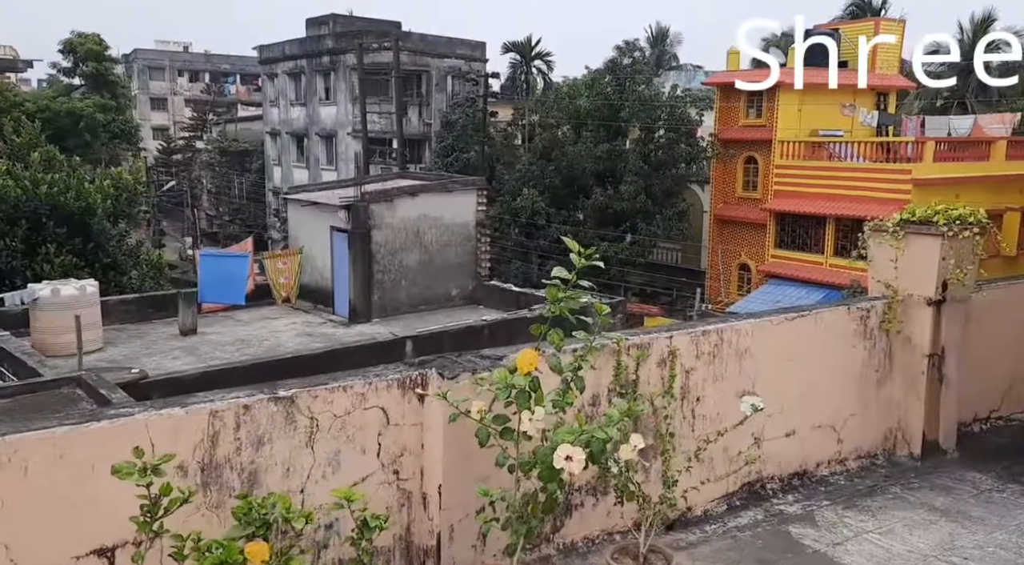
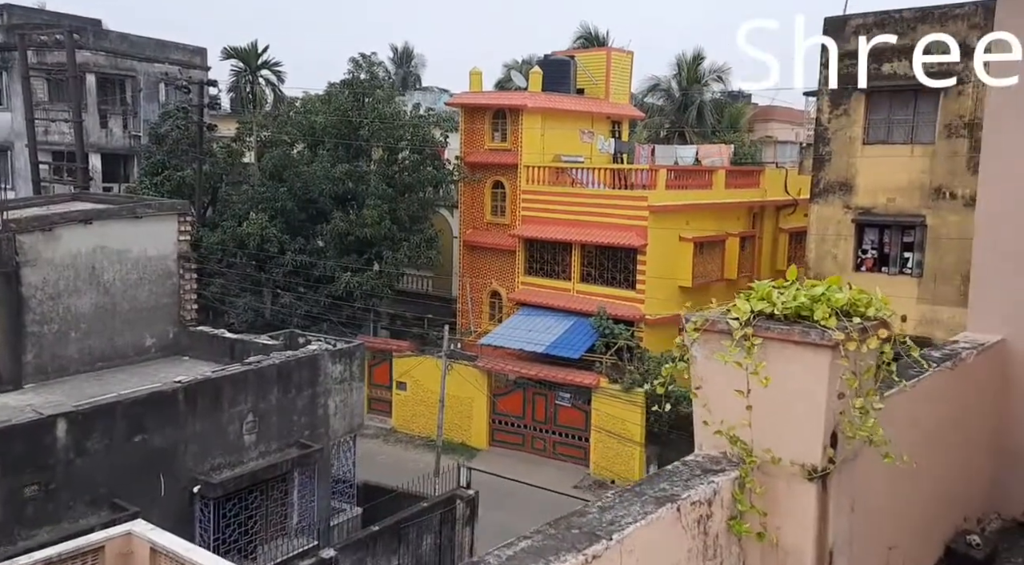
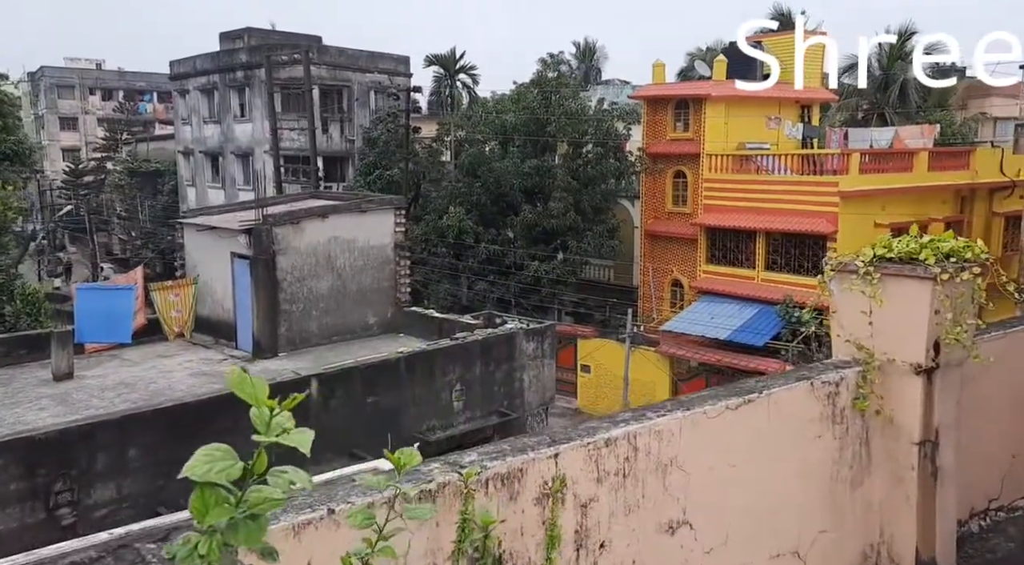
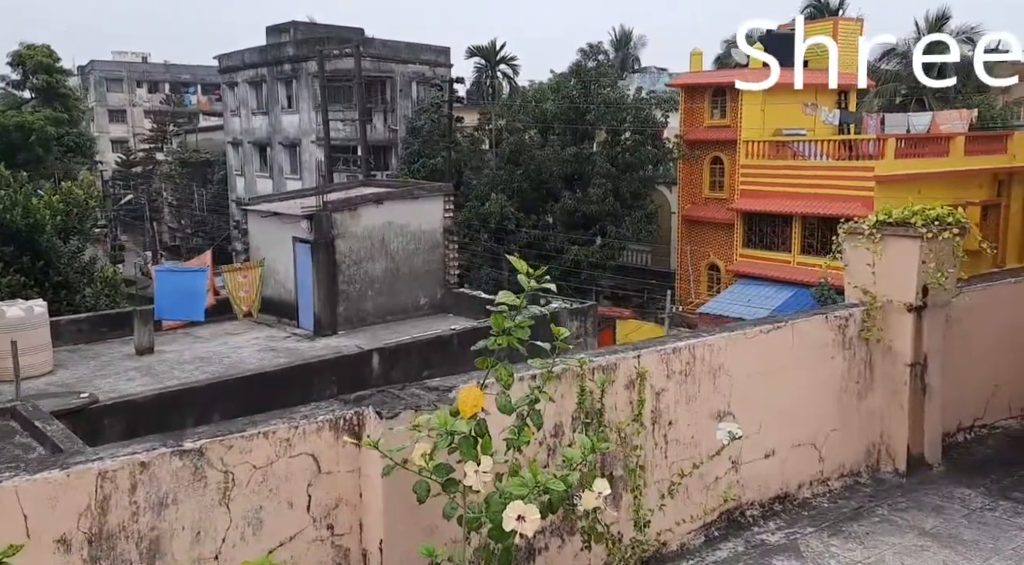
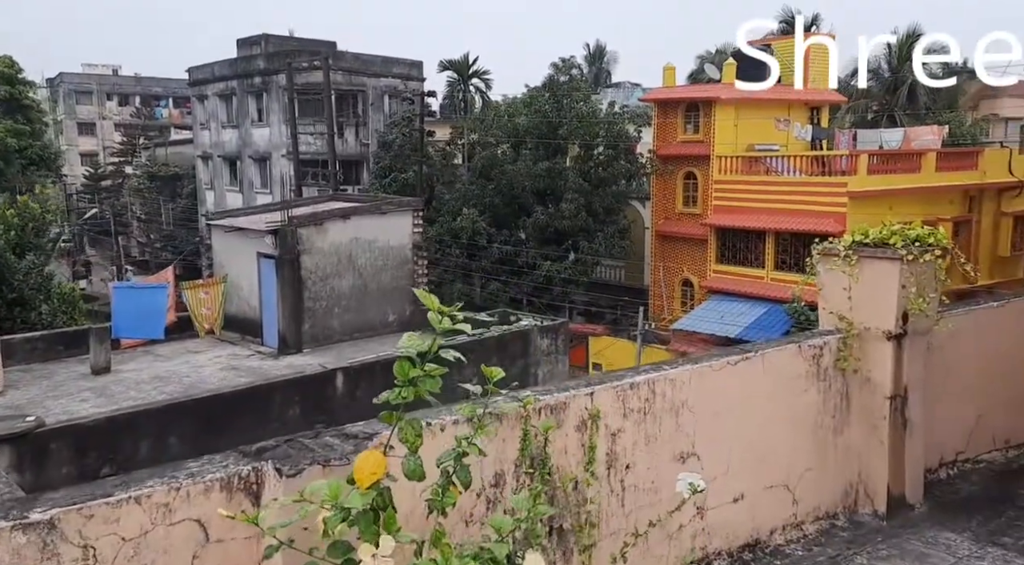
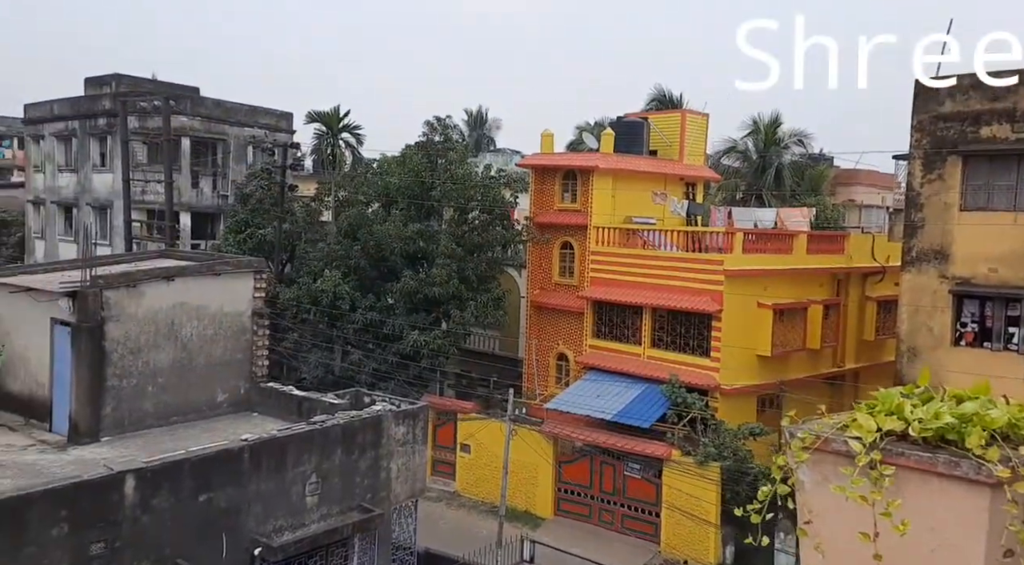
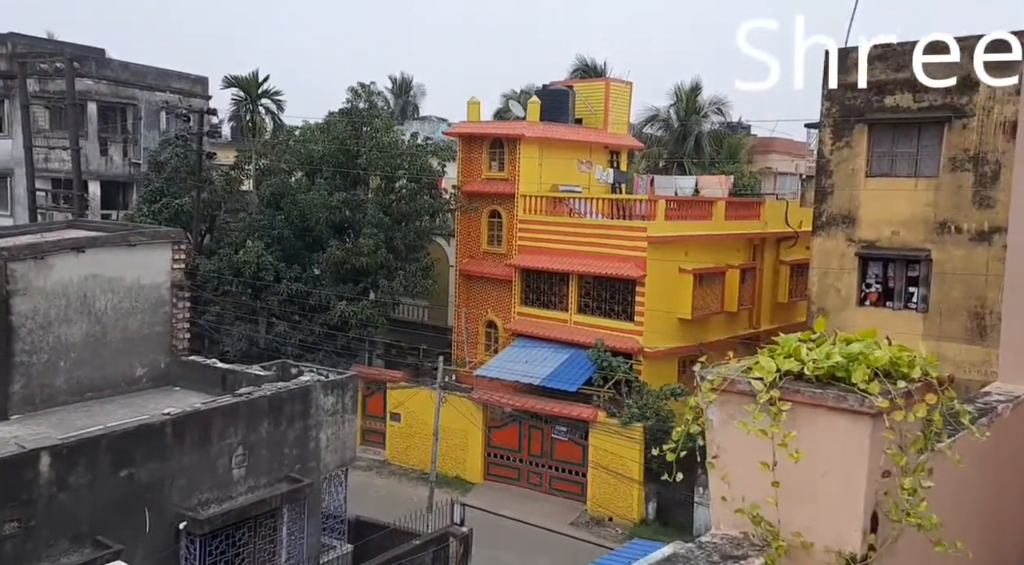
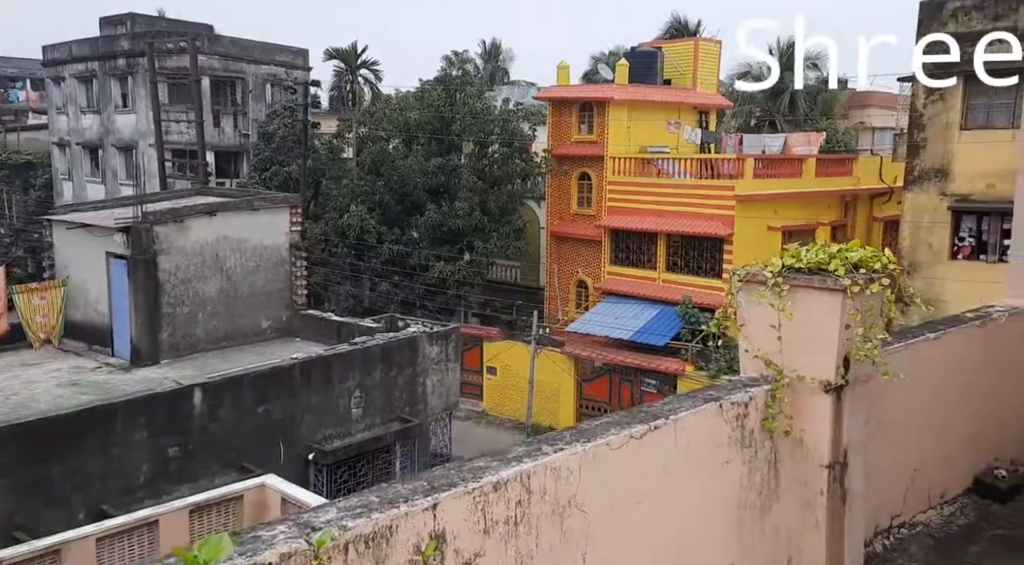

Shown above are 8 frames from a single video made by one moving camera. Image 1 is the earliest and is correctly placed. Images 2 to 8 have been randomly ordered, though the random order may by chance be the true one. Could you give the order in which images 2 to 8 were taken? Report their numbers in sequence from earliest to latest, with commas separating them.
4, 5, 3, 8, 2, 7, 6
